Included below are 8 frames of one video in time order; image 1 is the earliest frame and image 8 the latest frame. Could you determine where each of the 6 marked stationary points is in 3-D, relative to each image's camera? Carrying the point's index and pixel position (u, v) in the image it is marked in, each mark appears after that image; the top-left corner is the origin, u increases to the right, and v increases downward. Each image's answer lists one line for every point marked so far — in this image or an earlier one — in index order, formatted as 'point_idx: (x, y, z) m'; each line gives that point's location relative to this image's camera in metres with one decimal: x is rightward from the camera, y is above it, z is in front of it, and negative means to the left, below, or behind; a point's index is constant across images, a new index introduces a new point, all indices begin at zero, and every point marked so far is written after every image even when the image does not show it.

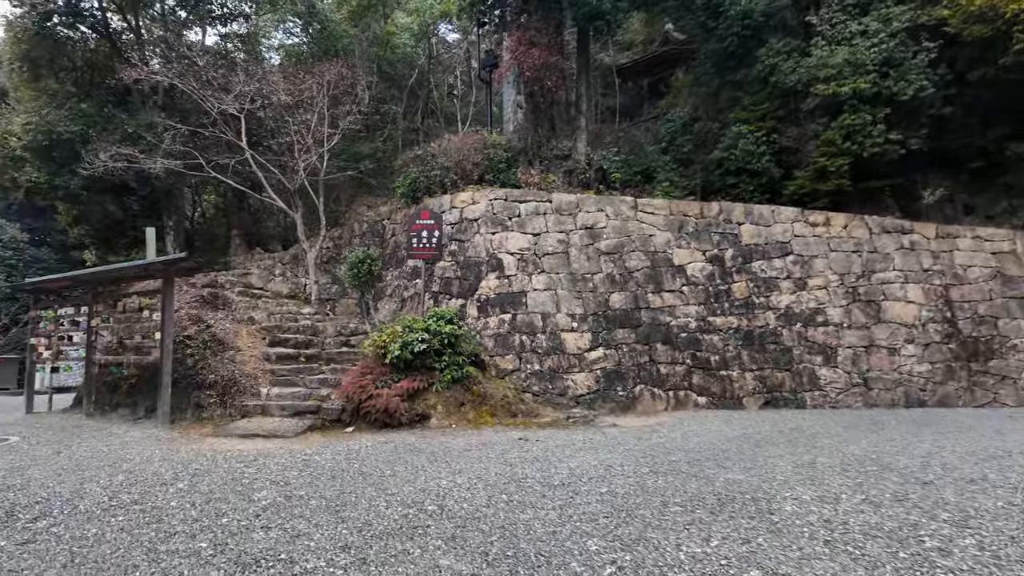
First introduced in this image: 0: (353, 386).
0: (-1.5, -0.9, +5.4) m
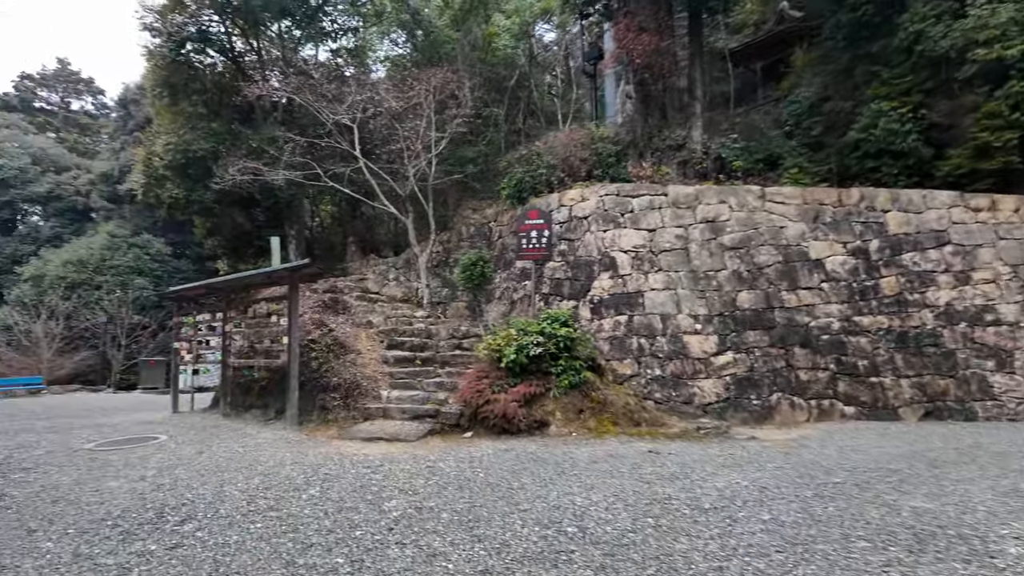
0: (-0.4, -0.9, +5.3) m
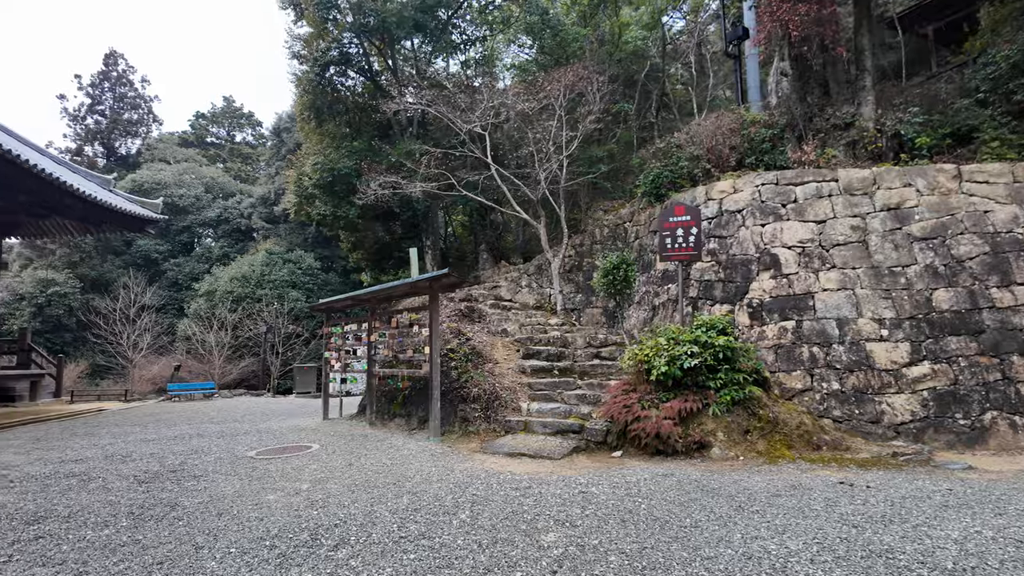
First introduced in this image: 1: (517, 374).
0: (+0.8, -1.0, +4.9) m
1: (+0.1, -0.9, +6.1) m
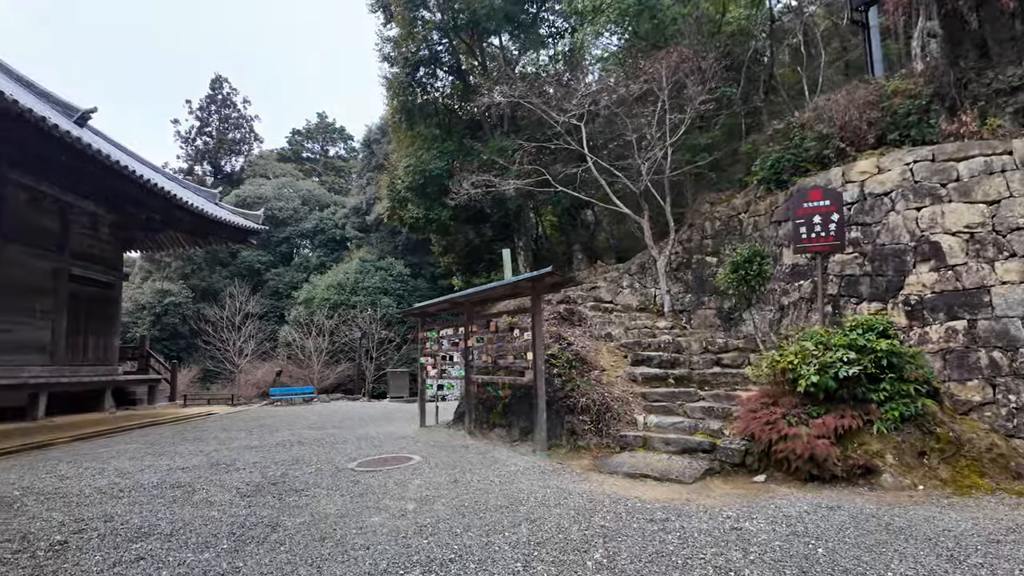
0: (+1.7, -0.9, +4.2) m
1: (+1.1, -0.9, +5.6) m
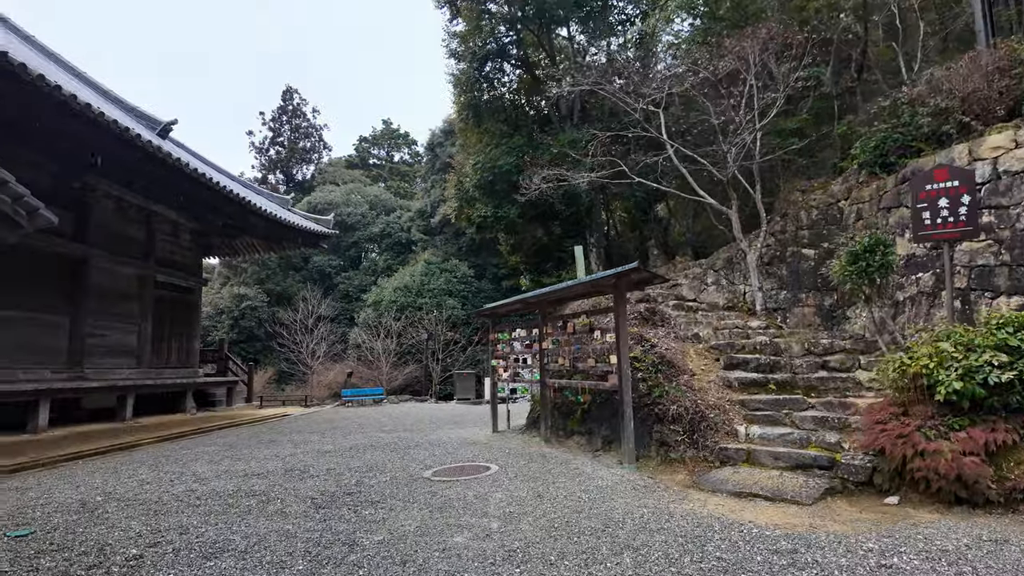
0: (+2.3, -0.9, +3.7) m
1: (+1.8, -0.9, +5.1) m
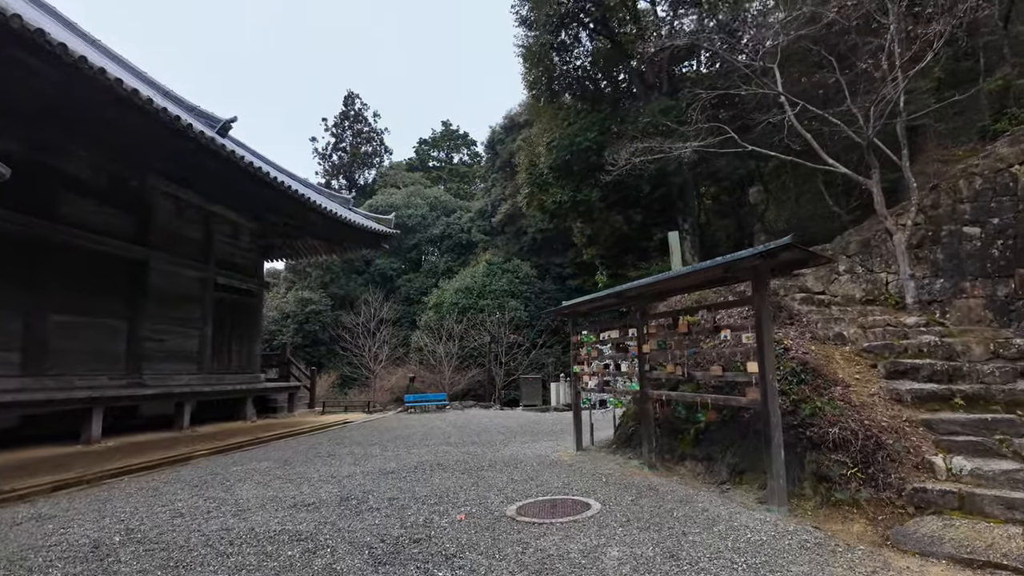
0: (+2.8, -0.8, +2.4) m
1: (+2.5, -0.8, +3.9) m
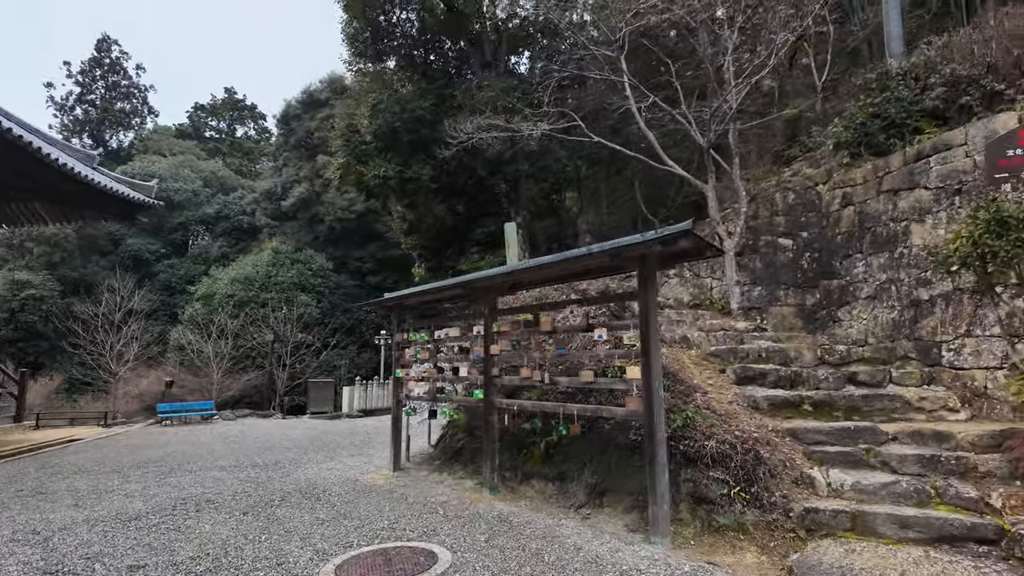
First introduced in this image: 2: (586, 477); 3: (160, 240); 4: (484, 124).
0: (+2.3, -0.8, +2.4) m
1: (+1.5, -0.8, +3.7) m
2: (+0.5, -1.1, +3.6) m
3: (-10.9, +1.5, +18.6) m
4: (-0.5, +1.7, +6.8) m
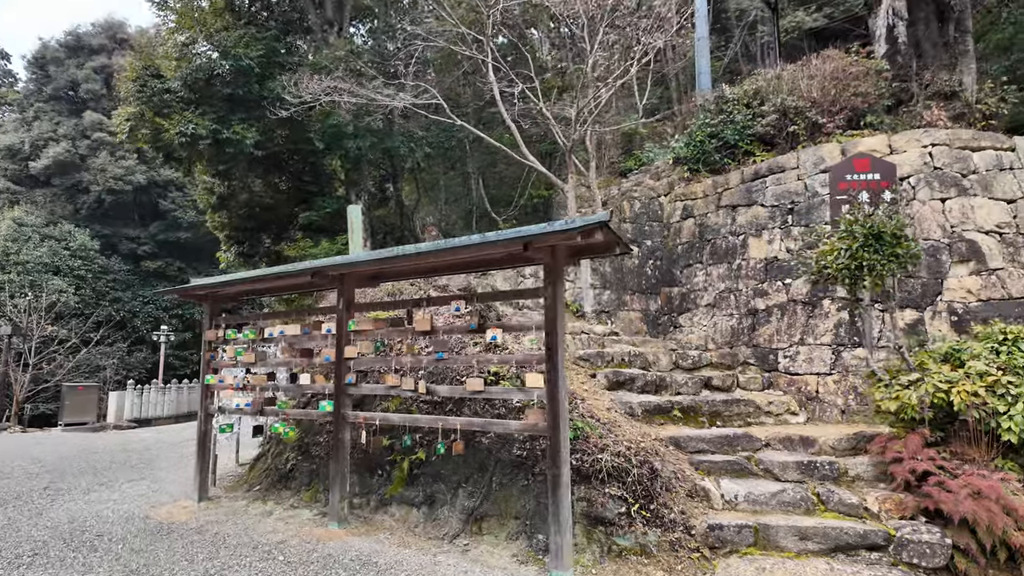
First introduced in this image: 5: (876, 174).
0: (+1.9, -0.9, +2.6) m
1: (+0.7, -0.8, +3.5) m
2: (-0.3, -1.1, +3.1) m
3: (-15.6, +2.1, +13.8) m
4: (-2.1, +1.8, +5.9) m
5: (+2.5, +0.8, +4.4) m
